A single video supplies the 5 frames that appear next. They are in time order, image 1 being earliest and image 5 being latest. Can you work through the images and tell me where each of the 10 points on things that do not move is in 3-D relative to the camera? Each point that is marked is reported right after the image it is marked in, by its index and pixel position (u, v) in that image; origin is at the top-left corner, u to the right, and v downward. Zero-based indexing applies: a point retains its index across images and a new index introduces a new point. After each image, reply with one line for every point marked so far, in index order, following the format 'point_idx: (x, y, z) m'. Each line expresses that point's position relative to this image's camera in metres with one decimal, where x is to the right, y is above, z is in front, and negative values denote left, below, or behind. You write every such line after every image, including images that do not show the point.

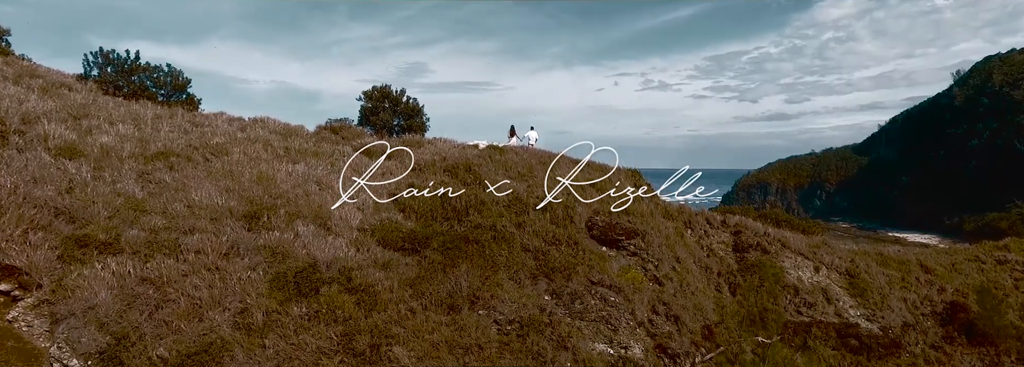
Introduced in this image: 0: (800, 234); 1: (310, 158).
0: (+8.7, -1.5, +19.6) m
1: (-3.9, +0.5, +12.5) m
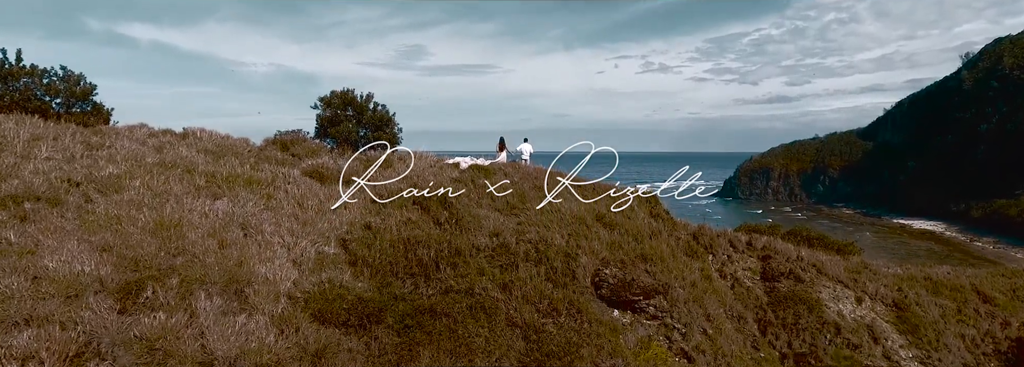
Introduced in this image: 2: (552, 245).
0: (+8.5, -1.9, +16.9) m
1: (-4.1, -0.1, +9.8) m
2: (+0.6, -0.9, +9.2) m
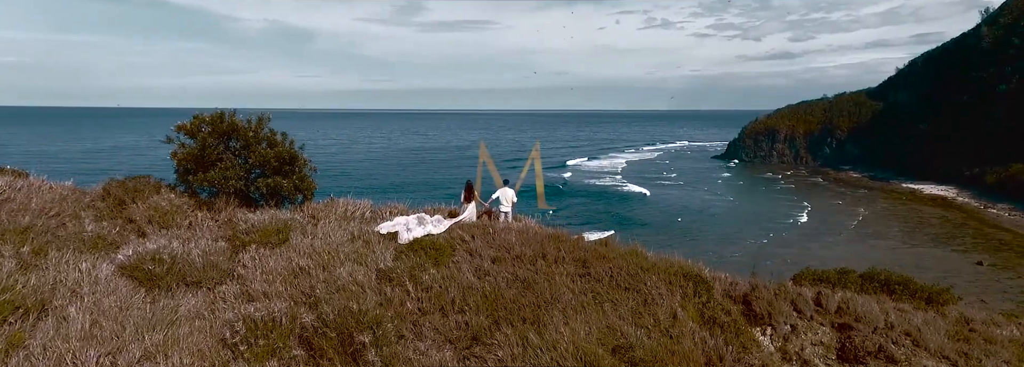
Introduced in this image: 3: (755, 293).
0: (+8.1, -2.5, +12.5) m
1: (-4.5, -1.2, +5.2) m
2: (+0.2, -2.0, +4.7) m
3: (+3.7, -1.6, +10.0) m
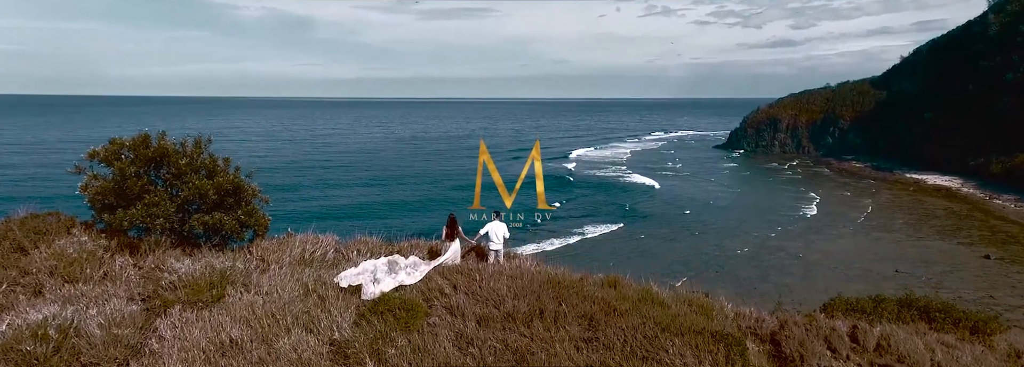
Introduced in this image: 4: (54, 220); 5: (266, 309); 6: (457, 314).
0: (+8.0, -2.8, +11.0) m
1: (-4.6, -1.6, +3.8) m
2: (+0.1, -2.5, +3.3) m
3: (+3.6, -2.0, +8.6) m
4: (-4.9, -0.3, +6.8) m
5: (-2.3, -1.1, +5.8) m
6: (-0.5, -1.3, +6.2) m
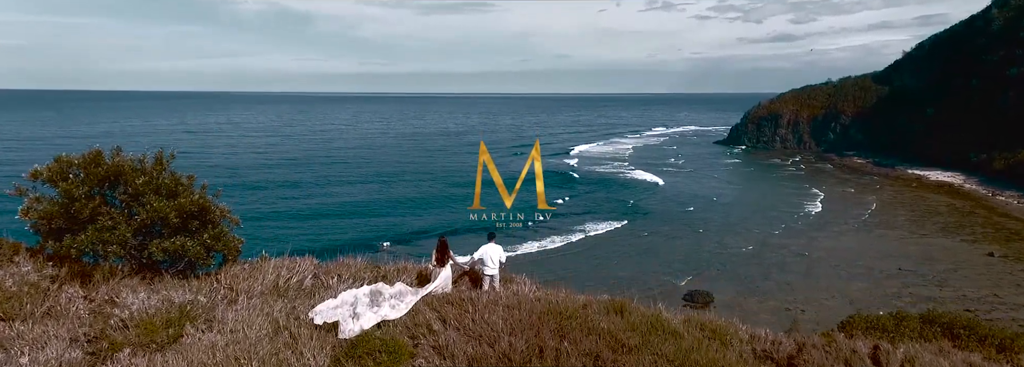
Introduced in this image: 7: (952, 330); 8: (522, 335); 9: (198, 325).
0: (+8.0, -3.0, +10.3) m
1: (-4.6, -1.9, +3.1) m
2: (+0.1, -2.7, +2.6) m
3: (+3.6, -2.2, +7.9) m
4: (-4.9, -0.5, +6.1) m
5: (-2.3, -1.4, +5.1) m
6: (-0.6, -1.5, +5.5) m
7: (+7.7, -2.6, +11.4) m
8: (+0.1, -1.3, +5.9) m
9: (-2.7, -1.2, +5.5) m
